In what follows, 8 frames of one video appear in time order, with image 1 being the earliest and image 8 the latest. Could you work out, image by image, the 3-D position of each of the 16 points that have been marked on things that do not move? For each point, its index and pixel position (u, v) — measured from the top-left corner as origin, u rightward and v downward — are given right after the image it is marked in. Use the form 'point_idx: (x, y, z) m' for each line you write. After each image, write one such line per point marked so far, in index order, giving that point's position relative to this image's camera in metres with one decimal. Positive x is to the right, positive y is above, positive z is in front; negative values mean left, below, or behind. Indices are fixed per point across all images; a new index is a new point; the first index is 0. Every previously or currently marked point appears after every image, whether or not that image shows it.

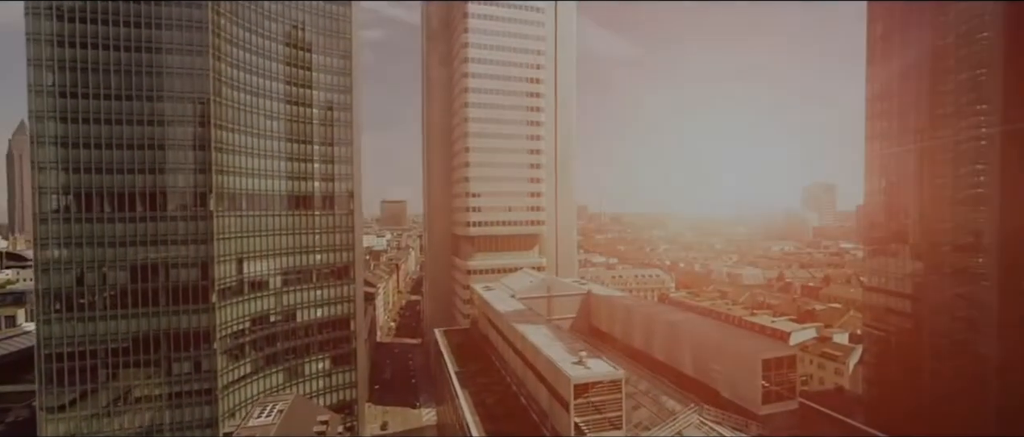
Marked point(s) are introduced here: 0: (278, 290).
0: (-8.9, -2.7, +17.7) m
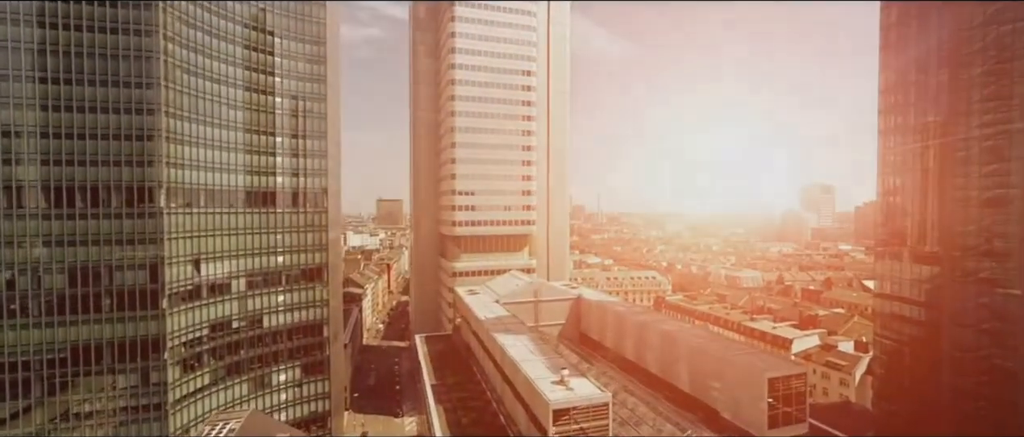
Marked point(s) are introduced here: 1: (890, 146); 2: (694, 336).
0: (-9.4, -2.6, +16.5) m
1: (+11.1, +2.1, +14.0) m
2: (+5.1, -3.3, +13.4) m
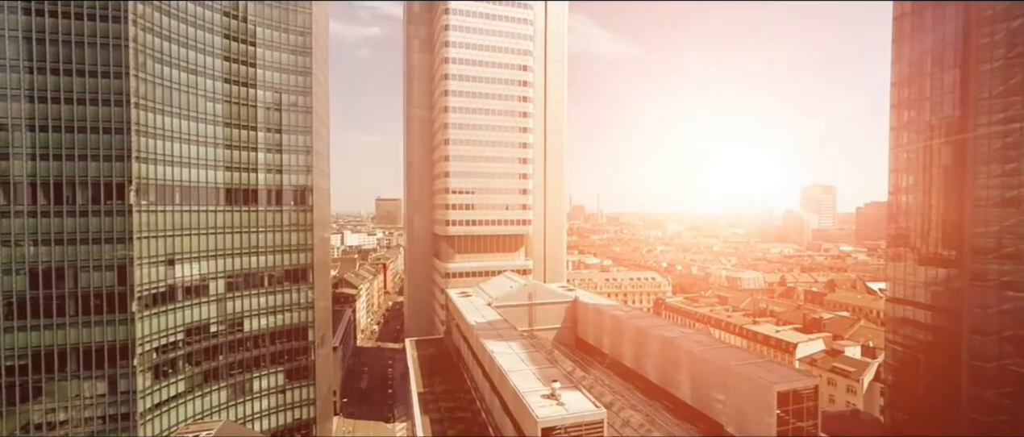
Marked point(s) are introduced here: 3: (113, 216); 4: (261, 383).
0: (-9.6, -2.6, +15.8) m
1: (+10.9, +2.1, +13.4) m
2: (+4.9, -3.3, +12.7) m
3: (-10.1, 0.0, +12.3) m
4: (-9.1, -5.9, +17.1) m
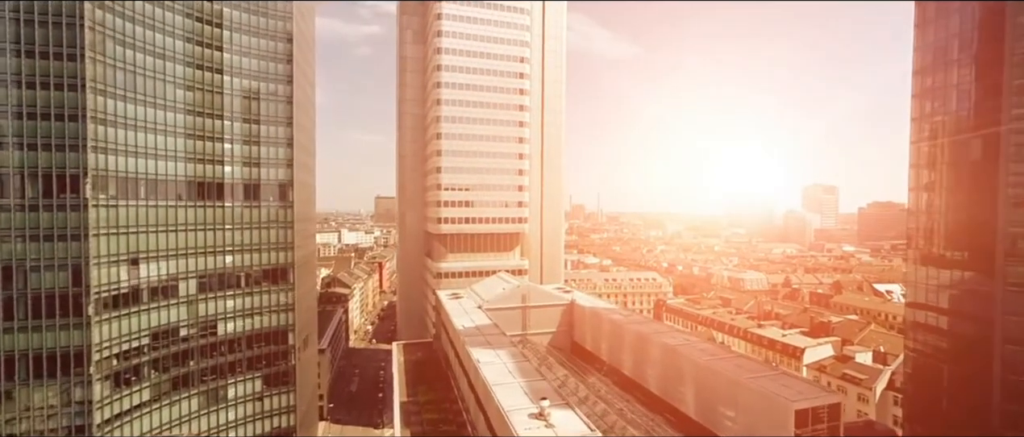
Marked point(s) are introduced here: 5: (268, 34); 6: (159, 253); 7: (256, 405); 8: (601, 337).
0: (-9.8, -2.5, +14.9) m
1: (+10.7, +2.1, +12.4) m
2: (+4.6, -3.3, +11.8) m
3: (-10.4, +0.2, +11.4) m
4: (-9.3, -5.8, +16.2) m
5: (-7.9, +6.0, +16.0) m
6: (-9.9, -1.0, +13.7) m
7: (-8.1, -5.9, +15.4) m
8: (+2.8, -3.8, +15.3) m
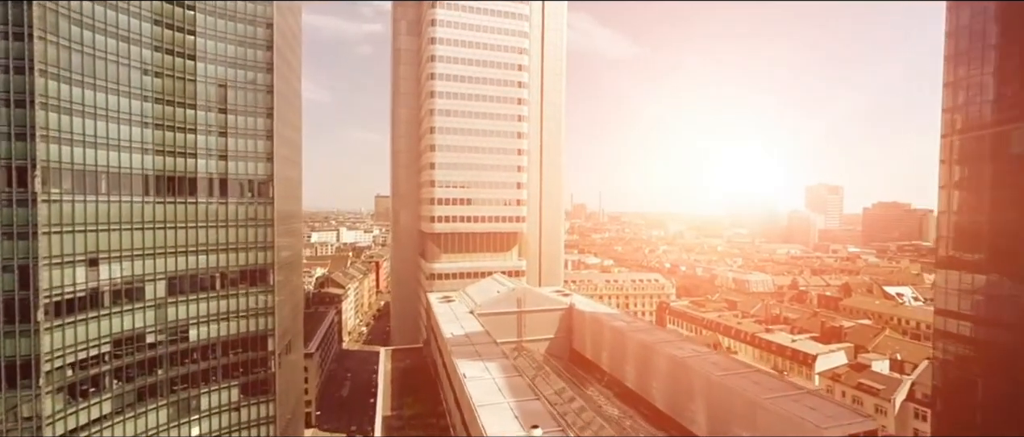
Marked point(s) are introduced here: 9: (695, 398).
0: (-10.0, -2.4, +14.0) m
1: (+10.5, +2.1, +11.4) m
2: (+4.5, -3.3, +10.9) m
3: (-10.5, +0.2, +10.4) m
4: (-9.5, -5.7, +15.3) m
5: (-8.0, +6.1, +15.1) m
6: (-10.1, -0.9, +12.8) m
7: (-8.2, -5.8, +14.5) m
8: (+2.6, -3.7, +14.3) m
9: (+4.0, -3.9, +10.7) m
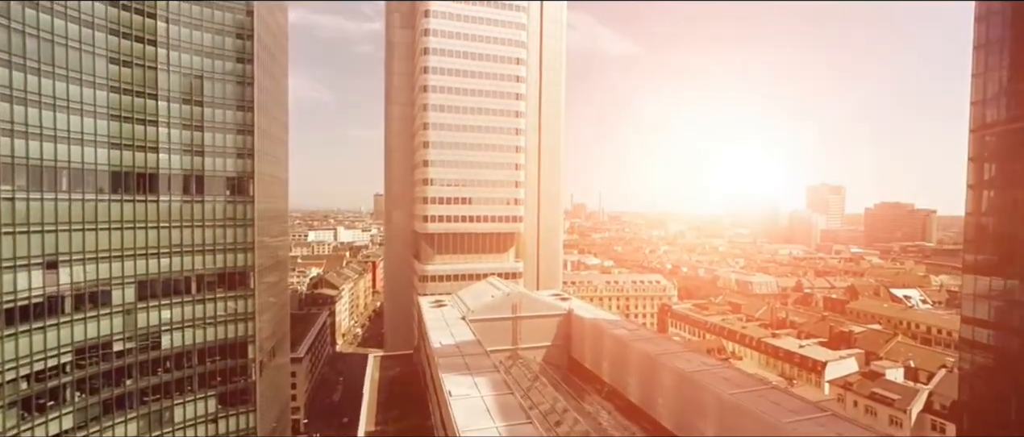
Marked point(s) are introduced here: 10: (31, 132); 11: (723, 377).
0: (-10.1, -2.4, +13.2) m
1: (+10.4, +2.1, +10.6) m
2: (+4.3, -3.3, +10.1) m
3: (-10.6, +0.2, +9.6) m
4: (-9.6, -5.7, +14.5) m
5: (-8.2, +6.1, +14.3) m
6: (-10.2, -0.9, +12.0) m
7: (-8.4, -5.8, +13.7) m
8: (+2.5, -3.7, +13.5) m
9: (+3.8, -3.9, +9.9) m
10: (-10.1, +1.8, +10.4) m
11: (+4.4, -3.3, +10.3) m
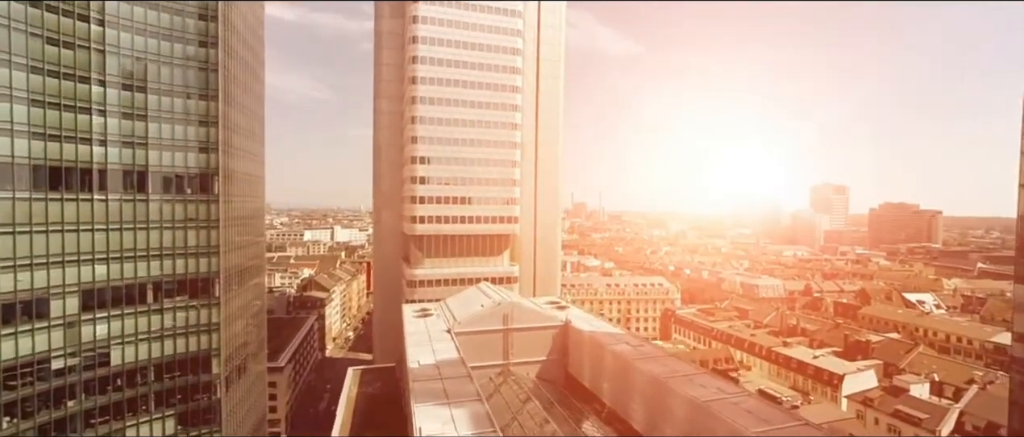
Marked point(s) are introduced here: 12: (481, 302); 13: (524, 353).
0: (-10.3, -2.4, +12.0) m
1: (+10.2, +2.0, +9.4) m
2: (+4.1, -3.3, +8.9) m
3: (-10.8, +0.2, +8.4) m
4: (-9.8, -5.7, +13.3) m
5: (-8.3, +6.1, +13.0) m
6: (-10.4, -0.9, +10.8) m
7: (-8.6, -5.8, +12.5) m
8: (+2.3, -3.8, +12.3) m
9: (+3.6, -4.0, +8.7) m
10: (-10.3, +1.8, +9.2) m
11: (+4.2, -3.3, +9.1) m
12: (-0.9, -2.6, +14.9) m
13: (+0.4, -3.7, +13.9) m
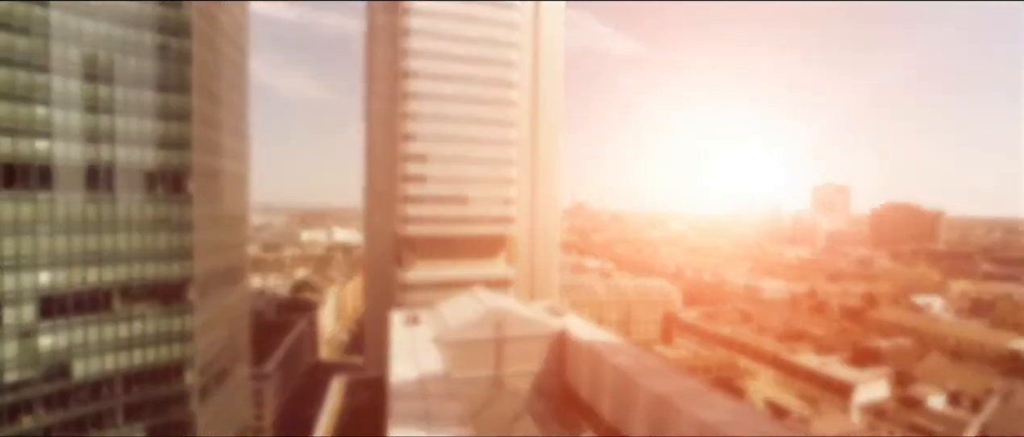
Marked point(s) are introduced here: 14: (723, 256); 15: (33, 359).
0: (-10.5, -2.4, +11.2) m
1: (+10.0, +1.9, +8.7) m
2: (+4.0, -3.4, +8.1) m
3: (-11.0, +0.2, +7.7) m
4: (-10.0, -5.7, +12.6) m
5: (-8.5, +6.1, +12.3) m
6: (-10.6, -0.9, +10.0) m
7: (-8.8, -5.9, +11.8) m
8: (+2.1, -3.8, +11.6) m
9: (+3.5, -4.0, +8.0) m
10: (-10.5, +1.8, +8.5) m
11: (+4.1, -3.4, +8.4) m
12: (-1.0, -2.6, +14.2) m
13: (+0.2, -3.8, +13.2) m
14: (+9.7, -1.8, +21.3) m
15: (-10.4, -3.1, +11.3) m
